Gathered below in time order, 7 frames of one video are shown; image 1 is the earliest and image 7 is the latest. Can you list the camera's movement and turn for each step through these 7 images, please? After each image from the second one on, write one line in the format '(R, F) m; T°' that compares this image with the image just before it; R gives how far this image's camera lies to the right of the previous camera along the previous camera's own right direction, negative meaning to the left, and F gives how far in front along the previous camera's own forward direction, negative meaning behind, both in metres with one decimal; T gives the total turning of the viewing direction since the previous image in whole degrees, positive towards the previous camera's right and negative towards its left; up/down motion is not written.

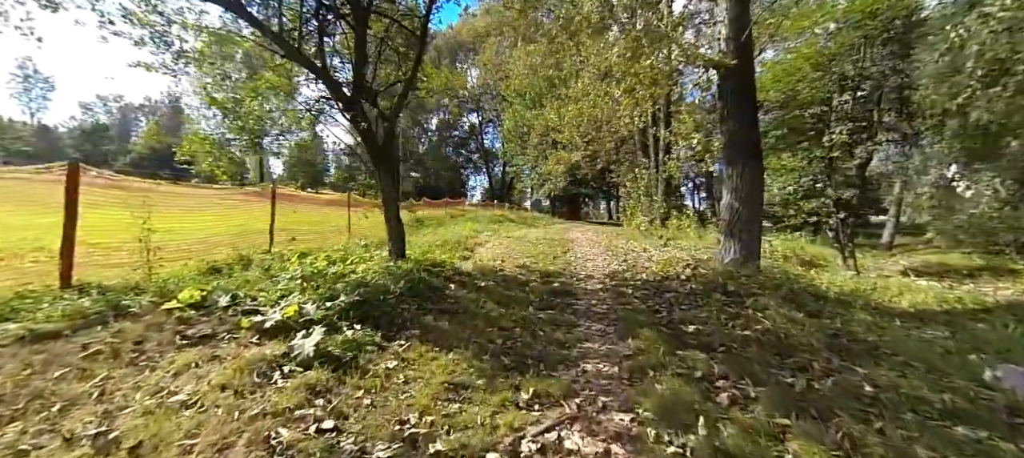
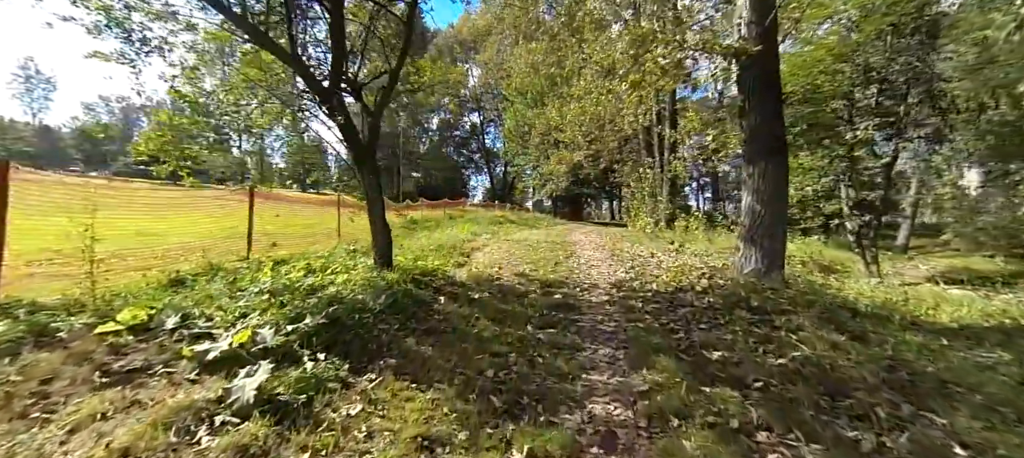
(+0.1, +0.5) m; 0°
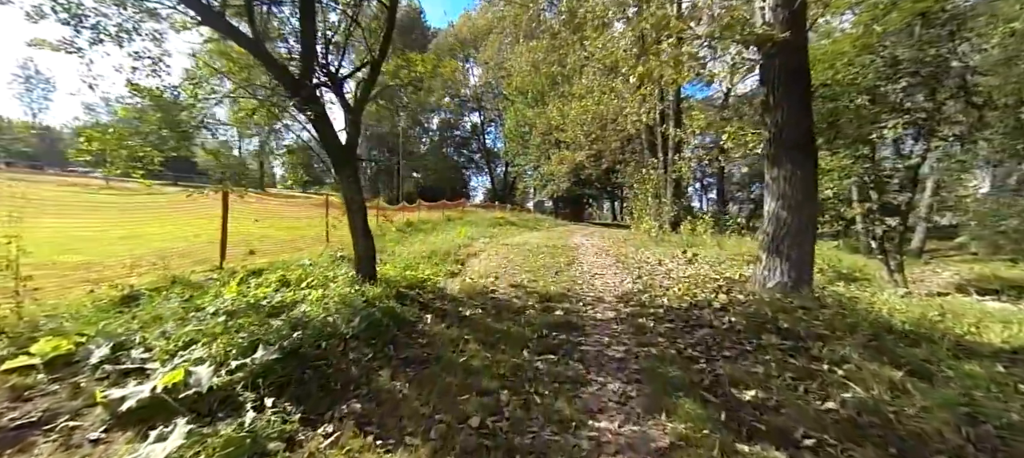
(+0.1, +0.5) m; 0°
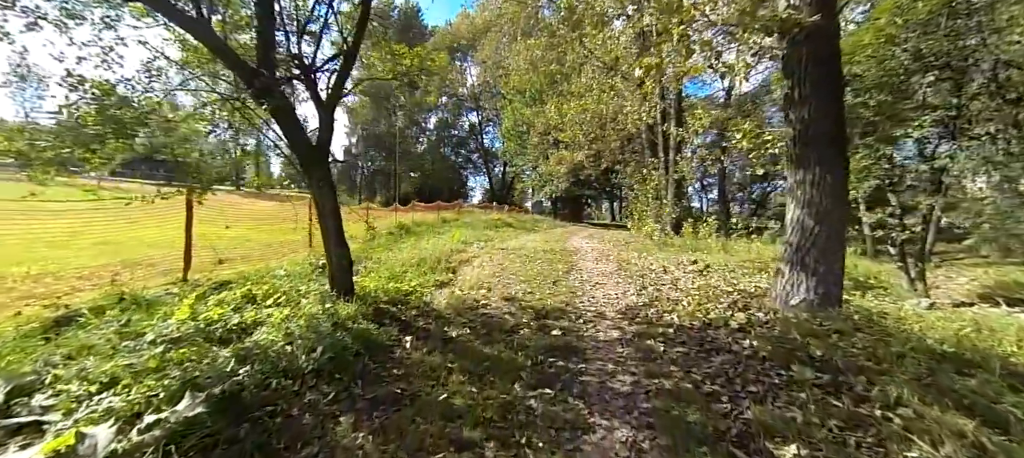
(+0.1, +0.5) m; 0°
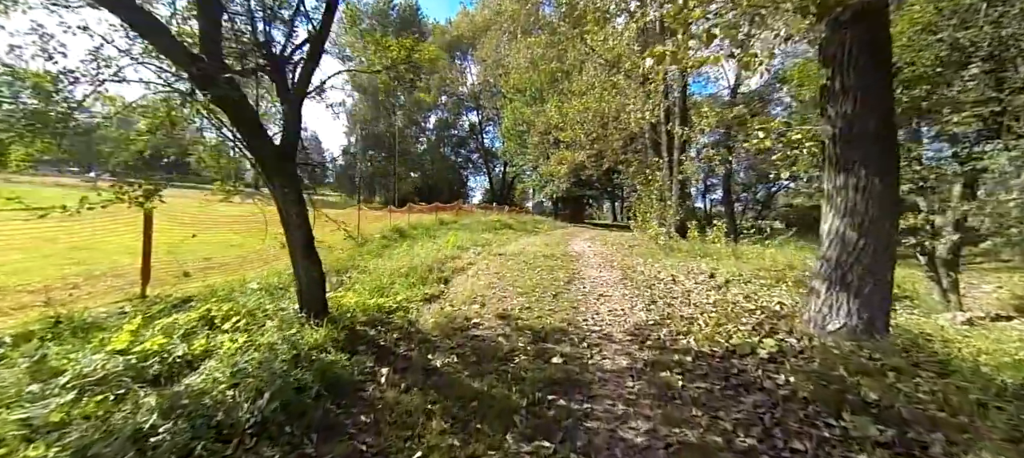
(+0.1, +0.5) m; 0°
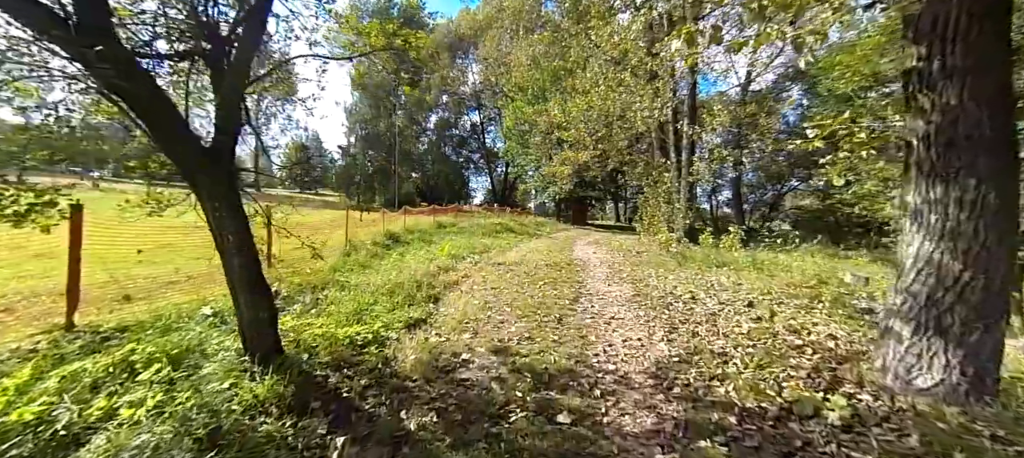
(+0.1, +0.8) m; 0°
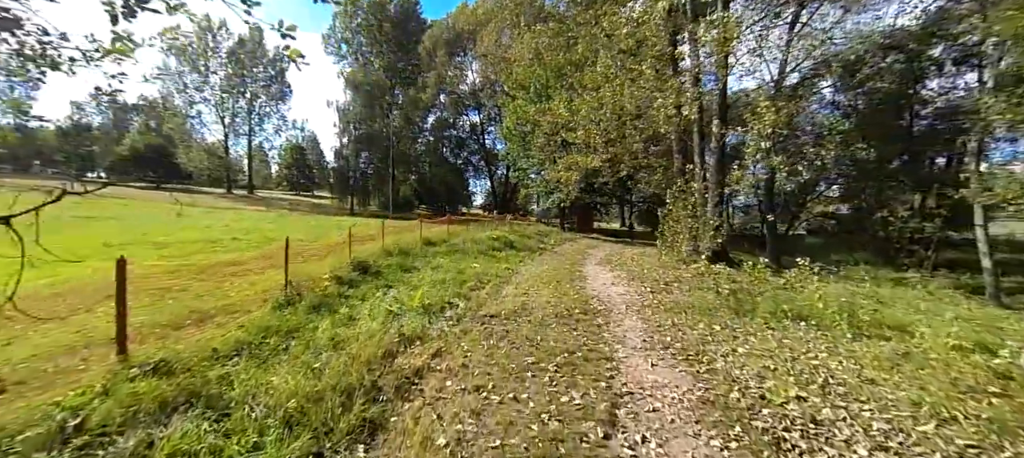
(+0.1, +2.5) m; 0°
